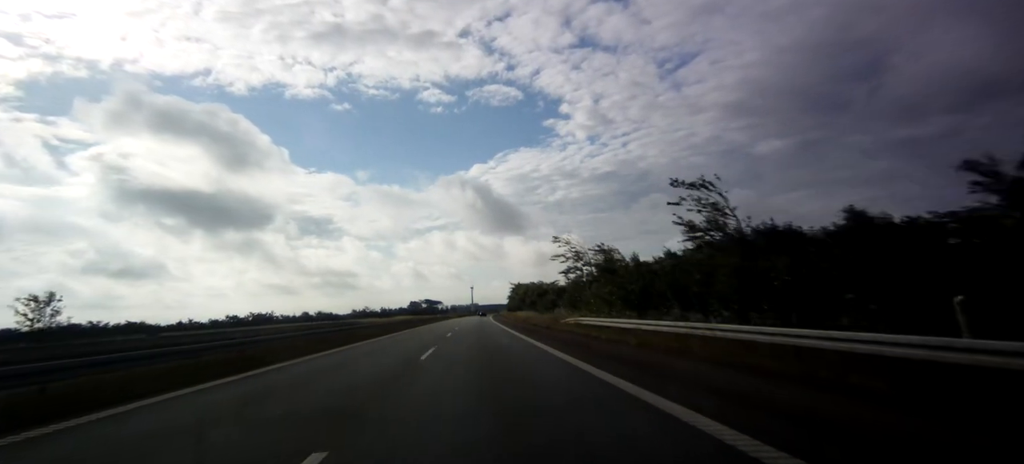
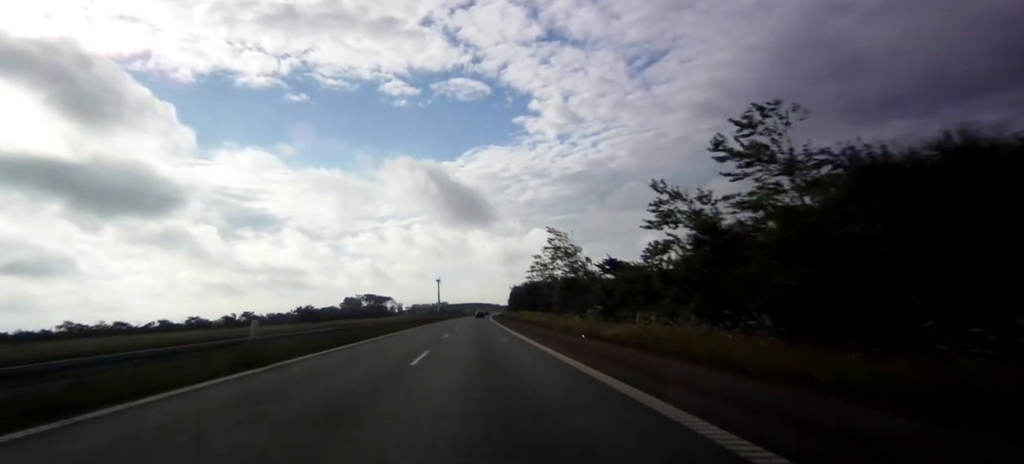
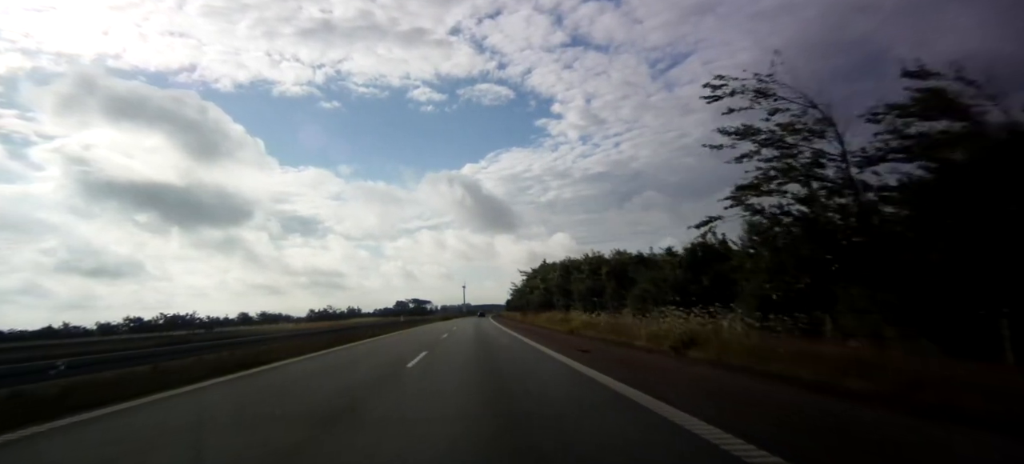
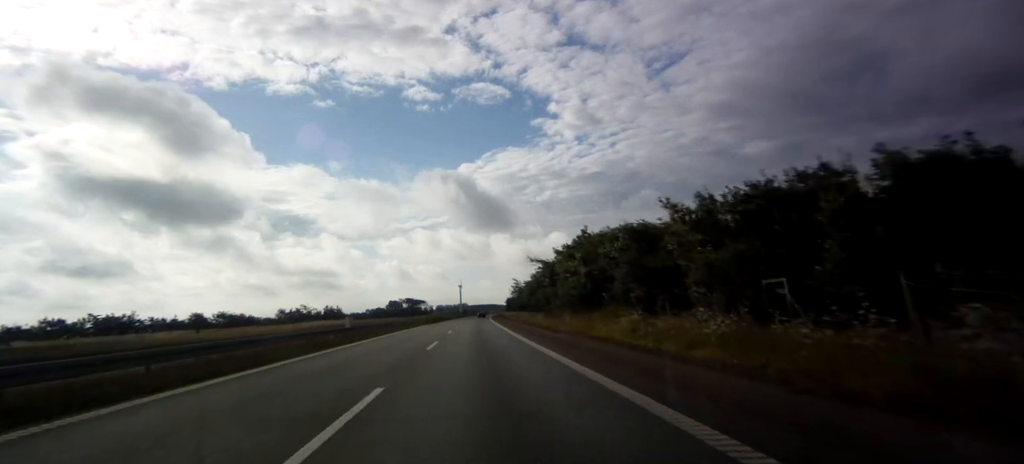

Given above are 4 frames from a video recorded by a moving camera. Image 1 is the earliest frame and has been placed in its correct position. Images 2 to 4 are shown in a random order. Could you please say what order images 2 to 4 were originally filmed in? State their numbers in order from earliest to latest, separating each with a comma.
3, 4, 2
